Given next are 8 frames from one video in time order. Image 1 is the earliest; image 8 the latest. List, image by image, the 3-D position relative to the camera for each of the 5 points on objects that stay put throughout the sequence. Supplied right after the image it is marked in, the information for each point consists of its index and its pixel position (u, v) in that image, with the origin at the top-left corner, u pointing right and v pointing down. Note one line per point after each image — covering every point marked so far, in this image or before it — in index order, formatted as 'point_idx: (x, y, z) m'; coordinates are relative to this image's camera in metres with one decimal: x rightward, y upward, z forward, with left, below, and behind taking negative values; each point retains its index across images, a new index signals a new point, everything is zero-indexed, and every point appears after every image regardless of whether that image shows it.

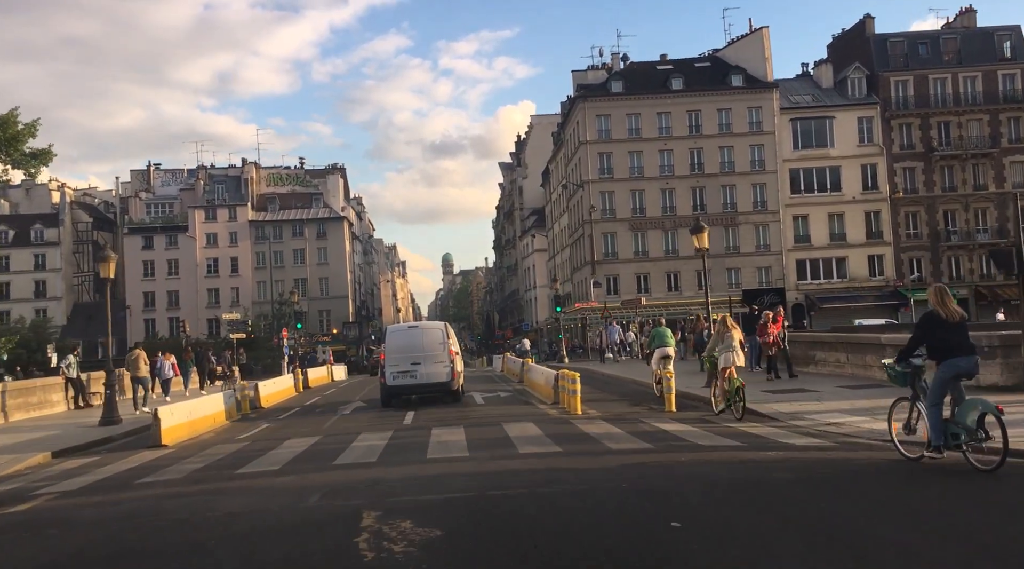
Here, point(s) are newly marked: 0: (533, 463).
0: (+0.2, -2.2, +10.9) m
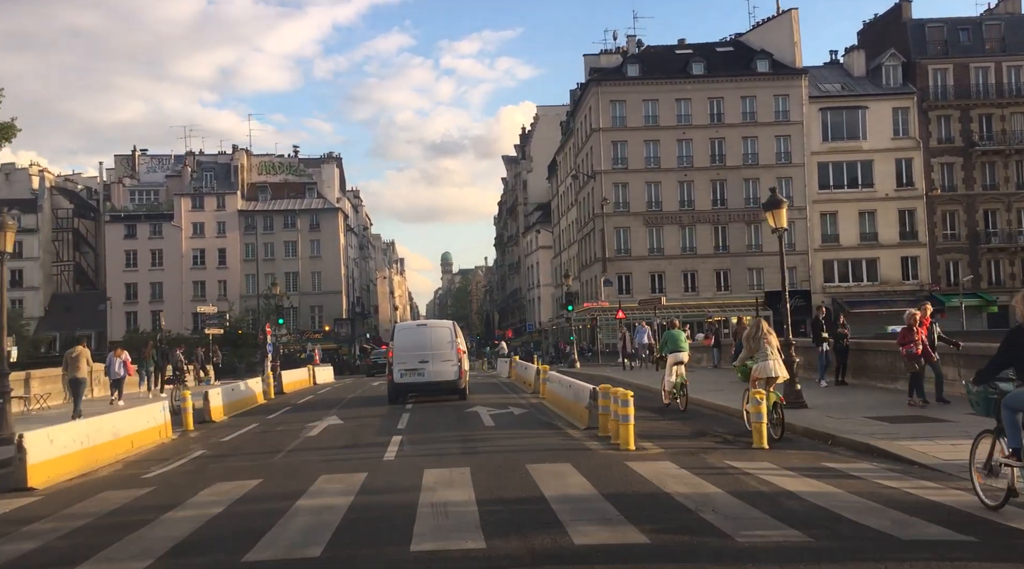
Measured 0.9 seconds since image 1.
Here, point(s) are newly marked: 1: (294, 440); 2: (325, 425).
0: (+0.6, -1.9, +6.0) m
1: (-3.9, -2.8, +15.5) m
2: (-3.9, -2.9, +18.0) m
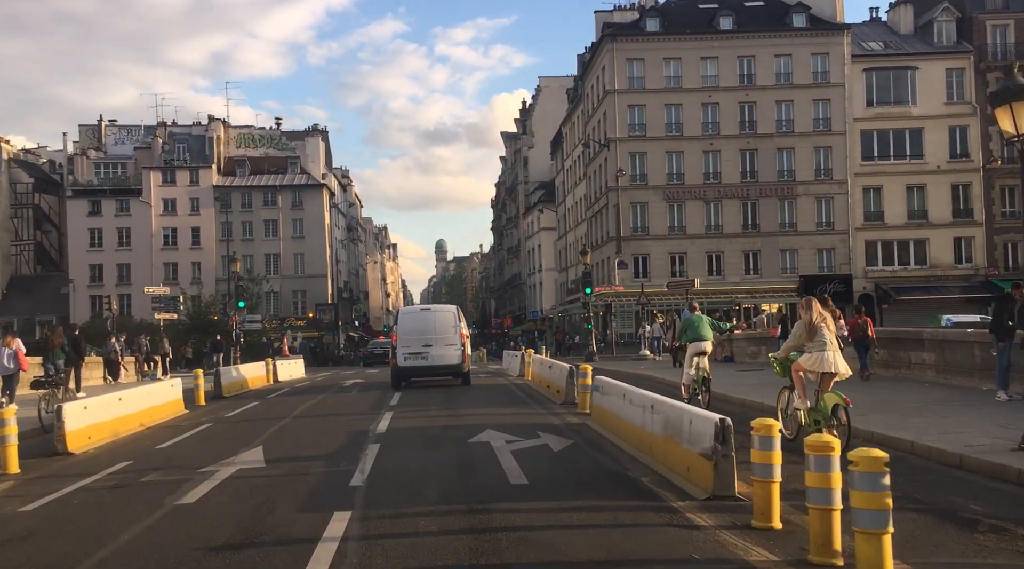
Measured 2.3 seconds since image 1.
0: (+1.1, -1.5, -1.1) m
1: (-3.5, -2.2, +8.4) m
2: (-3.5, -2.3, +10.9) m
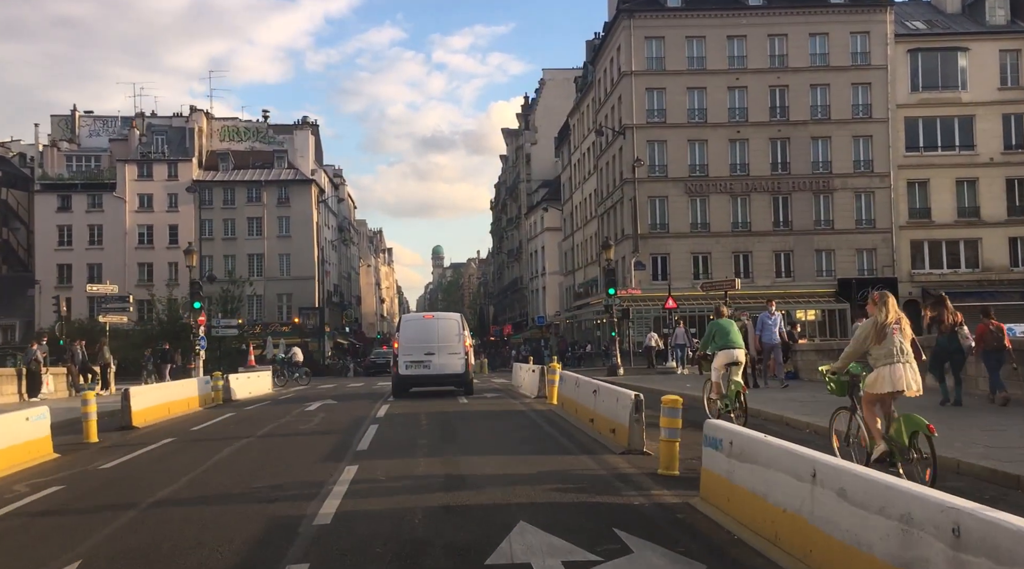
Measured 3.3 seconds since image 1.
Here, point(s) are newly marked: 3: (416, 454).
0: (+1.6, -1.1, -6.8) m
1: (-3.1, -1.9, +2.6) m
2: (-3.1, -2.0, +5.1) m
3: (-1.3, -2.3, +11.5) m
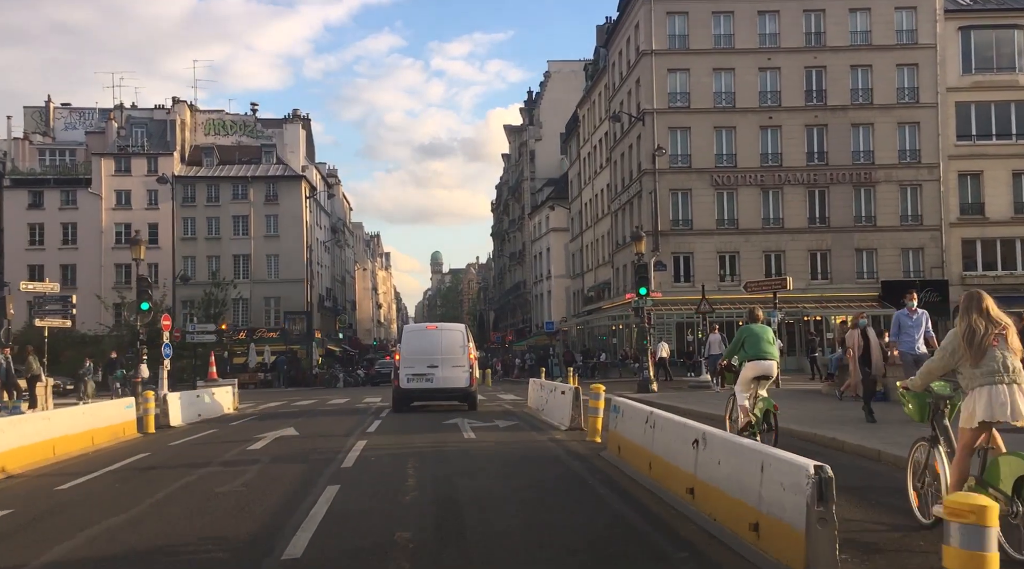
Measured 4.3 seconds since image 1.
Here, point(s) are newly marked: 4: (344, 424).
0: (+2.0, -0.8, -11.9) m
1: (-2.6, -1.6, -2.4) m
2: (-2.7, -1.7, +0.1) m
3: (-0.9, -2.1, +6.5) m
4: (-3.9, -3.2, +19.6) m
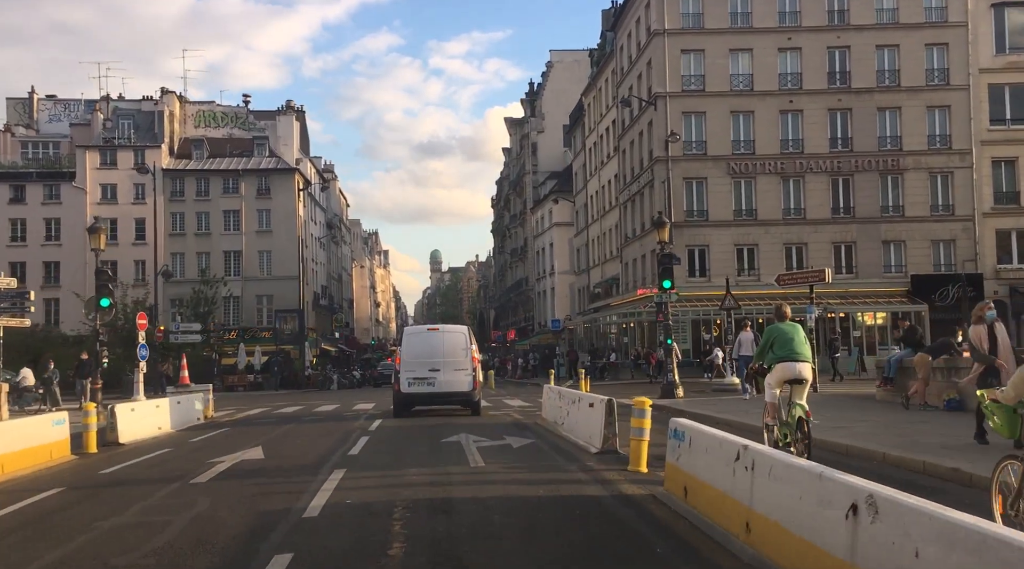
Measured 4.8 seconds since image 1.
0: (+2.2, -0.6, -14.7) m
1: (-2.4, -1.4, -5.2) m
2: (-2.4, -1.6, -2.8) m
3: (-0.7, -1.9, +3.6) m
4: (-3.6, -3.0, +16.7) m
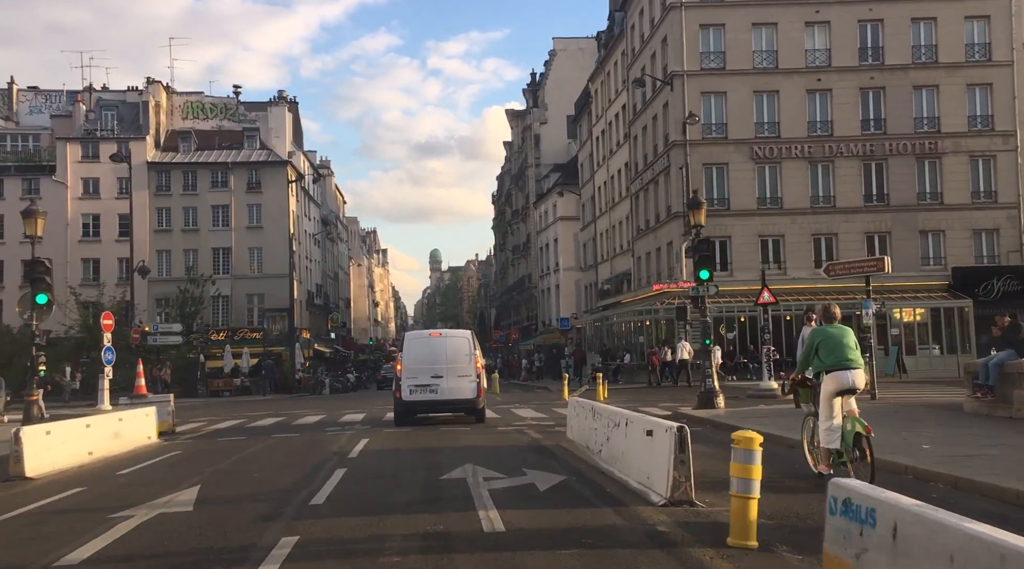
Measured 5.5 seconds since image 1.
0: (+2.5, -0.4, -18.0) m
1: (-2.1, -1.3, -8.6) m
2: (-2.2, -1.4, -6.1) m
3: (-0.4, -1.7, +0.3) m
4: (-3.4, -2.8, +13.4) m
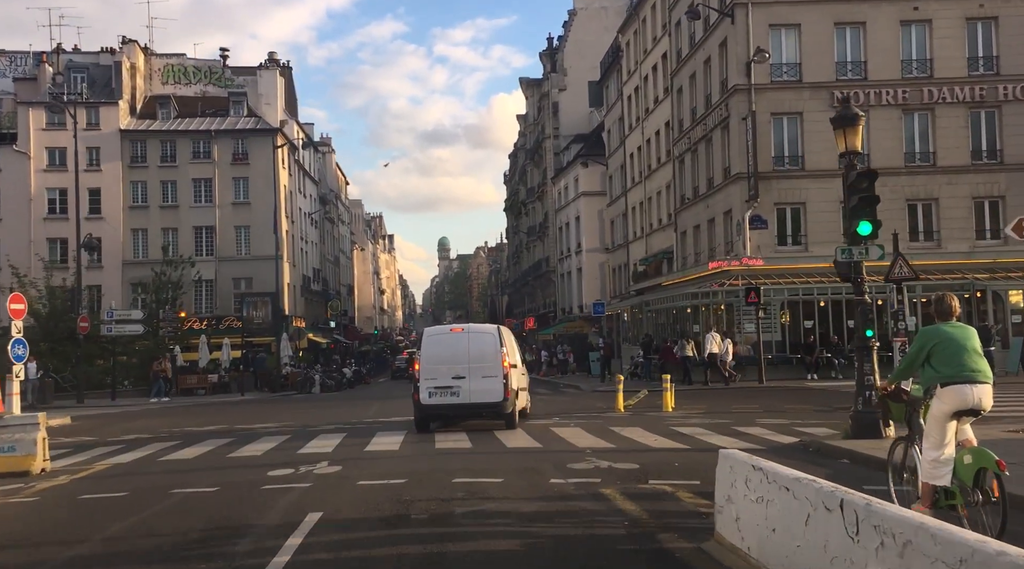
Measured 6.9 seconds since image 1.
0: (+2.9, -0.3, -25.1) m
1: (-1.7, -1.0, -15.6) m
2: (-1.7, -1.1, -13.1) m
3: (+0.1, -1.4, -6.7) m
4: (-2.7, -2.3, +6.4) m
